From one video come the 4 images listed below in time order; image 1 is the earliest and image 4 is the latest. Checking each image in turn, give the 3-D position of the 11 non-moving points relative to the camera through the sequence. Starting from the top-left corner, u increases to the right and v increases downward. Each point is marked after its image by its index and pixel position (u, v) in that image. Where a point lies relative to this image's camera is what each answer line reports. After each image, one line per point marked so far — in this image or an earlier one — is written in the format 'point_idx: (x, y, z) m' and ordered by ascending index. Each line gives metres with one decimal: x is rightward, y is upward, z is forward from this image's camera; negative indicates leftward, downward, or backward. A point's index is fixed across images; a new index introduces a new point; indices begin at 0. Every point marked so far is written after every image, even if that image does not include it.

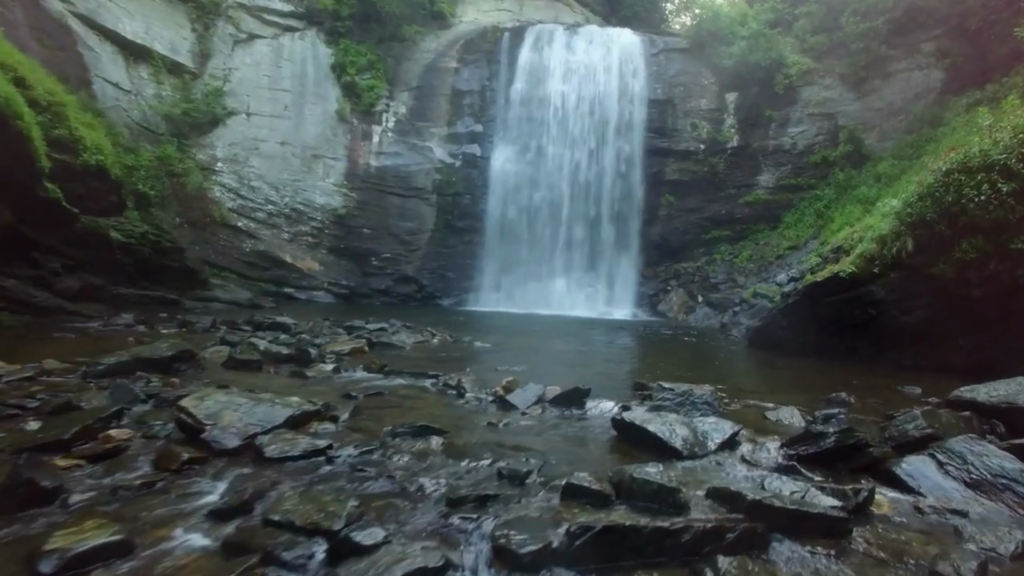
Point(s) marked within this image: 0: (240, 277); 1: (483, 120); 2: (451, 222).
0: (-16.6, +0.7, +14.6) m
1: (-2.1, +12.4, +17.5) m
2: (-4.3, +4.7, +16.7) m
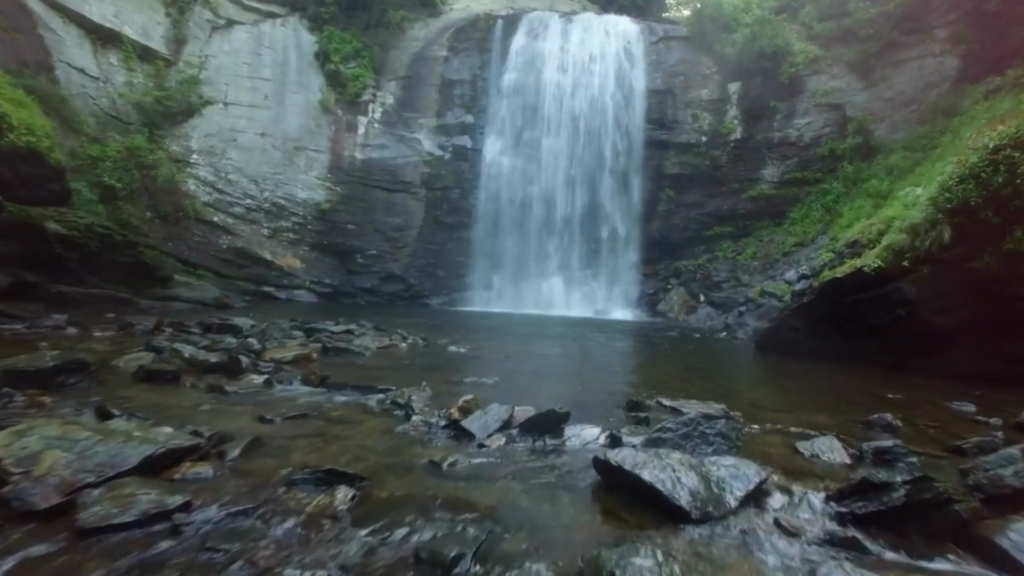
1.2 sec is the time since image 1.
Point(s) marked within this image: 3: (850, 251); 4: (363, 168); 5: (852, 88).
0: (-17.1, +0.8, +13.8) m
1: (-2.7, +12.5, +16.7) m
2: (-4.8, +4.8, +15.9) m
3: (+12.4, +1.4, +8.7) m
4: (-10.0, +8.0, +15.8) m
5: (+24.2, +14.2, +16.9) m
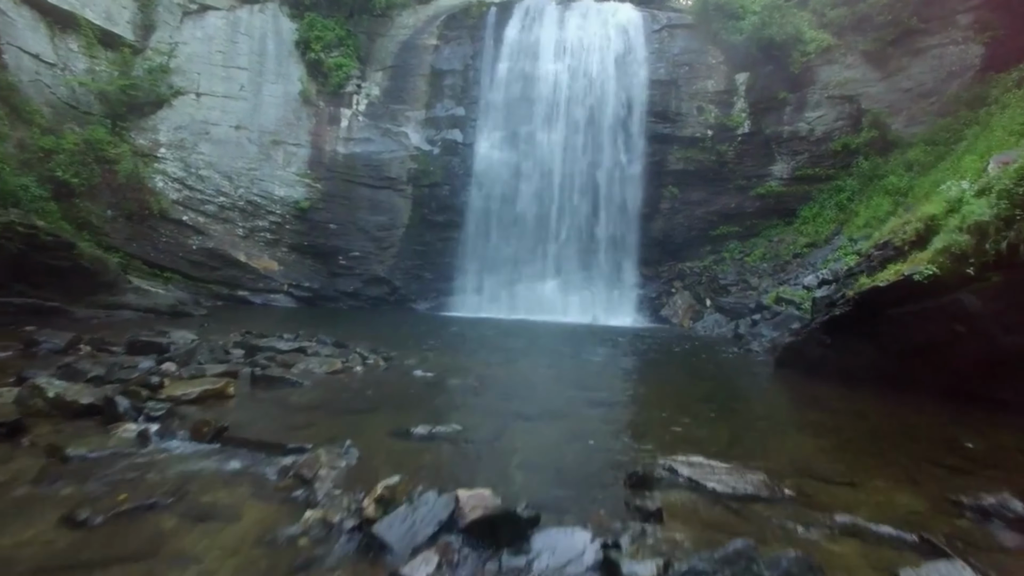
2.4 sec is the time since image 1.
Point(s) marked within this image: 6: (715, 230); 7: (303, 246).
0: (-17.6, +0.6, +12.8) m
1: (-3.1, +12.3, +15.7) m
2: (-5.3, +4.6, +14.9) m
3: (+12.0, +1.1, +7.7) m
4: (-10.4, +7.7, +14.8) m
5: (+23.8, +14.0, +15.9) m
6: (+14.0, +4.1, +16.4) m
7: (-12.7, +2.6, +14.4) m
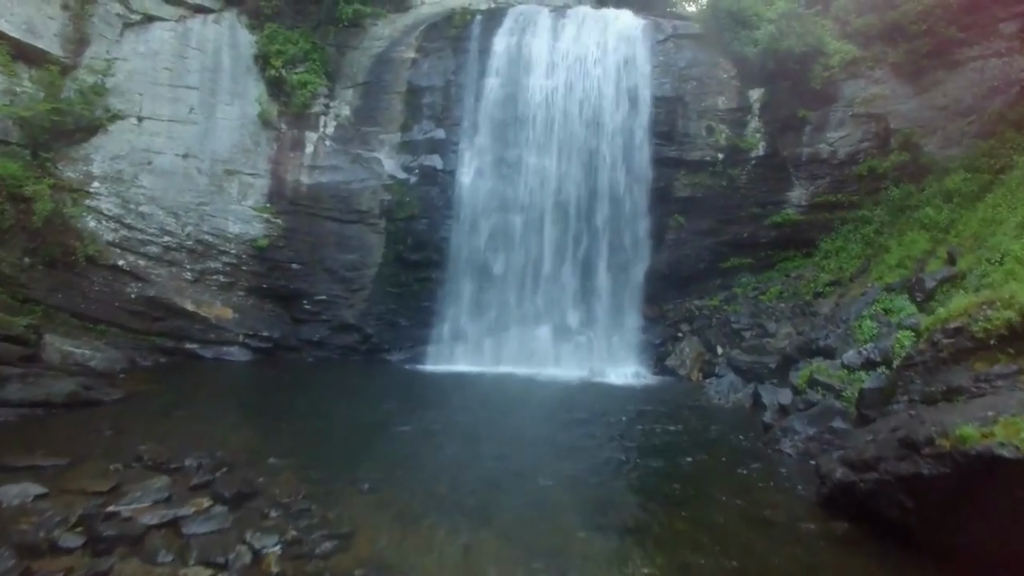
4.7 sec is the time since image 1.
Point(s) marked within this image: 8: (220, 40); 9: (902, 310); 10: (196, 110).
0: (-18.3, -2.1, +11.2) m
1: (-3.9, +9.7, +14.0) m
2: (-6.0, +2.0, +13.2) m
3: (+11.2, -1.4, +6.0) m
4: (-11.2, +5.1, +13.1) m
5: (+23.0, +11.5, +14.1) m
6: (+13.2, +1.5, +14.8) m
7: (-13.4, 0.0, +12.8) m
8: (-16.5, +14.0, +13.4) m
9: (+15.7, -0.9, +9.6) m
10: (-17.1, +9.6, +12.8) m
